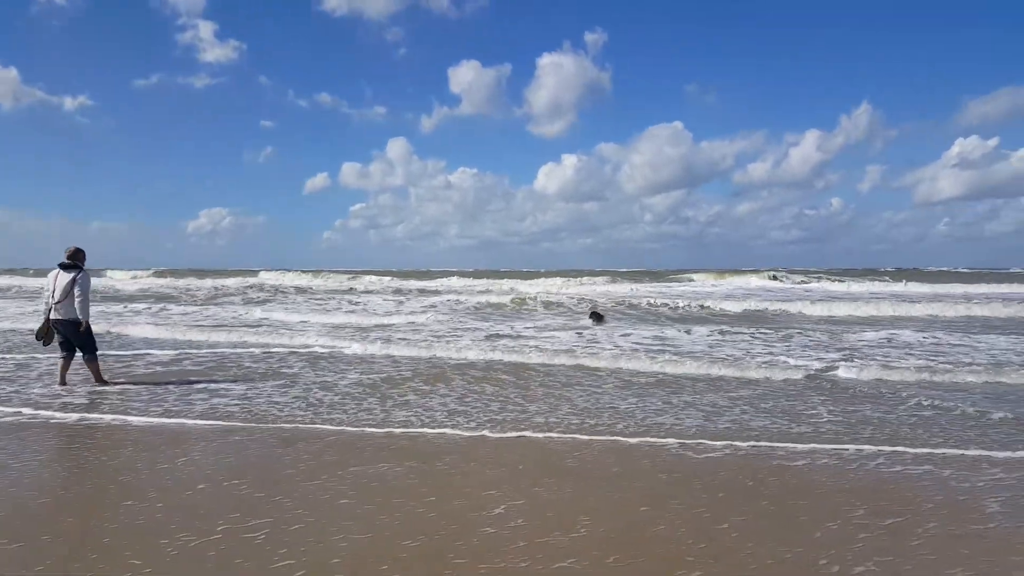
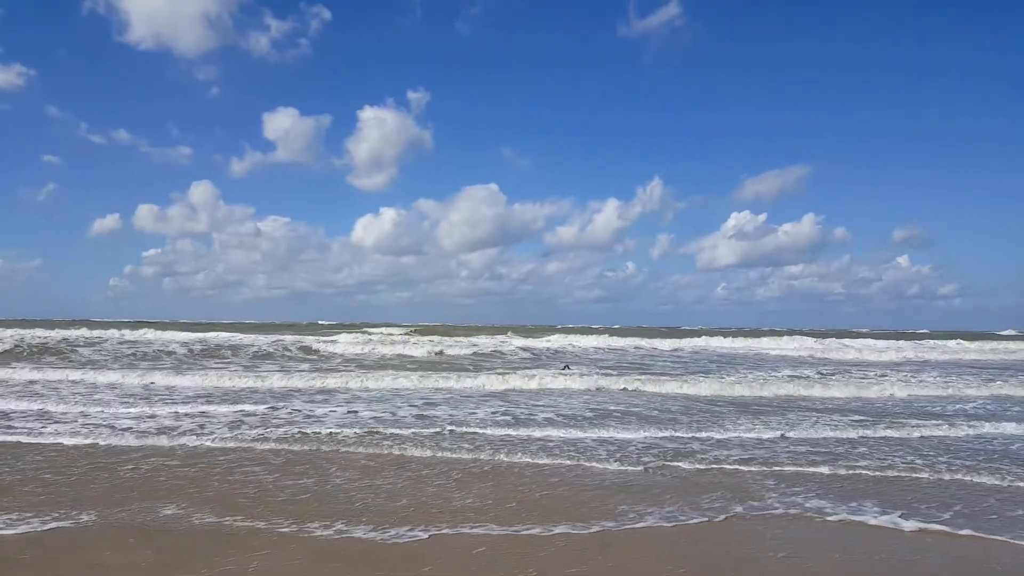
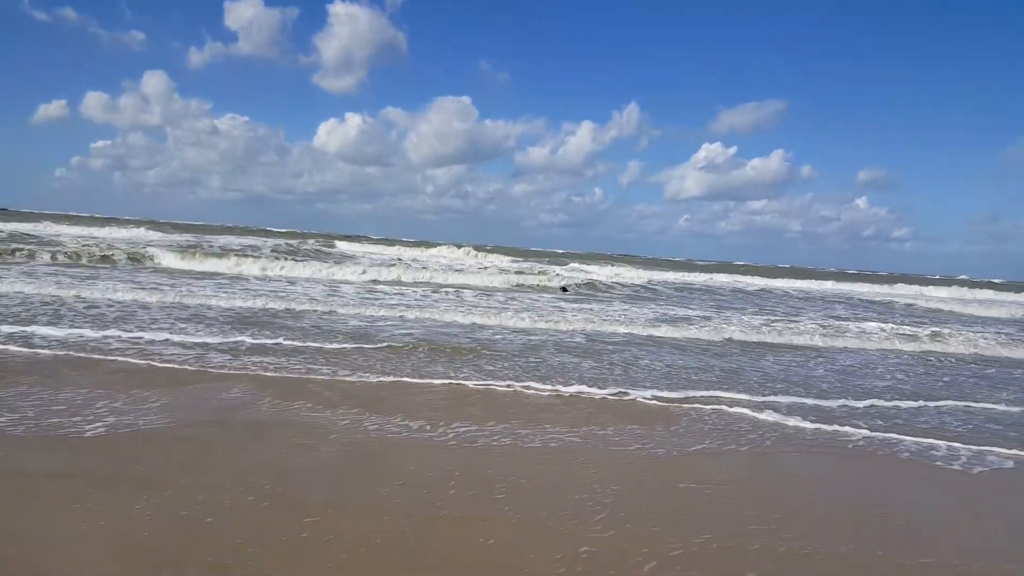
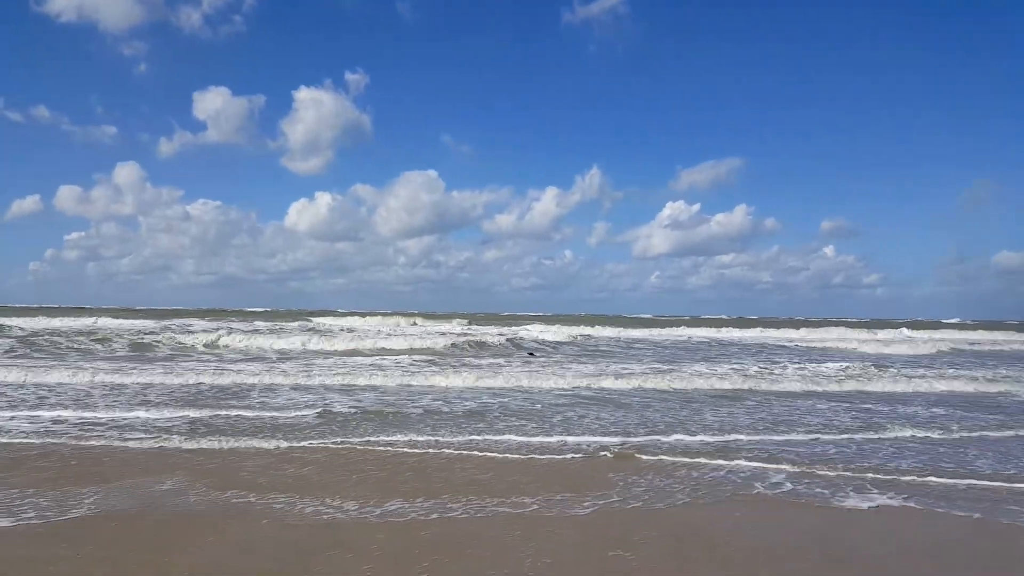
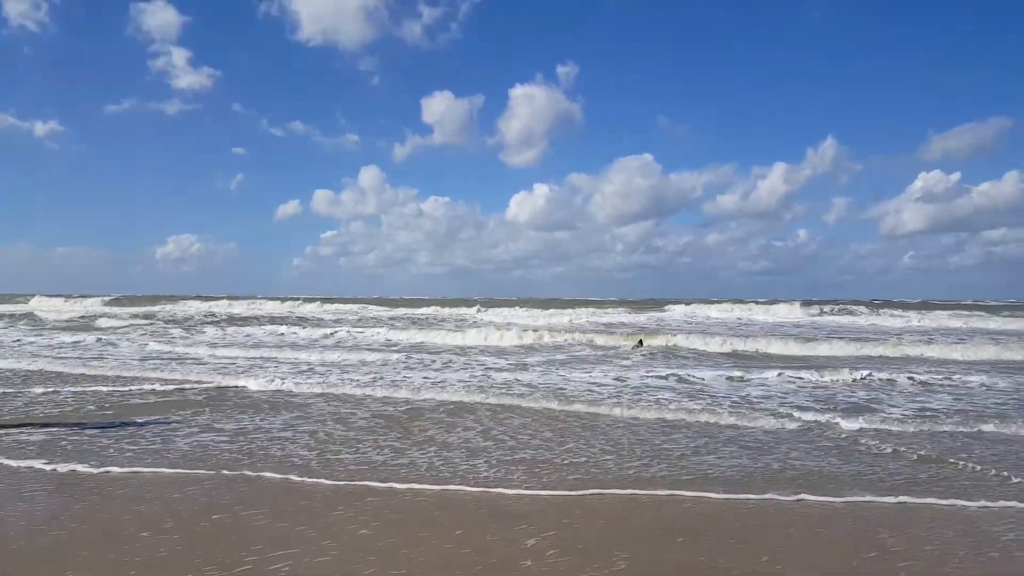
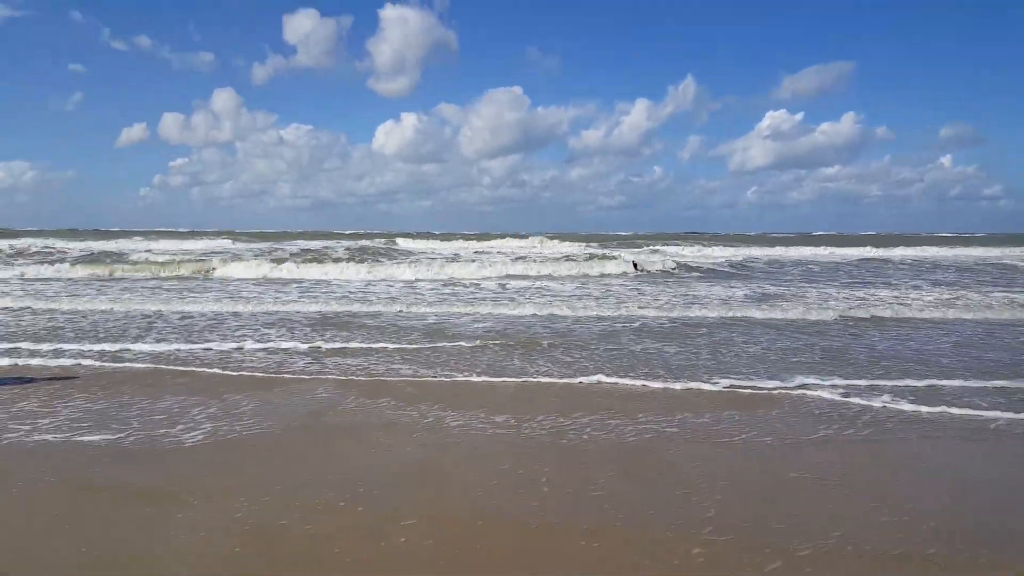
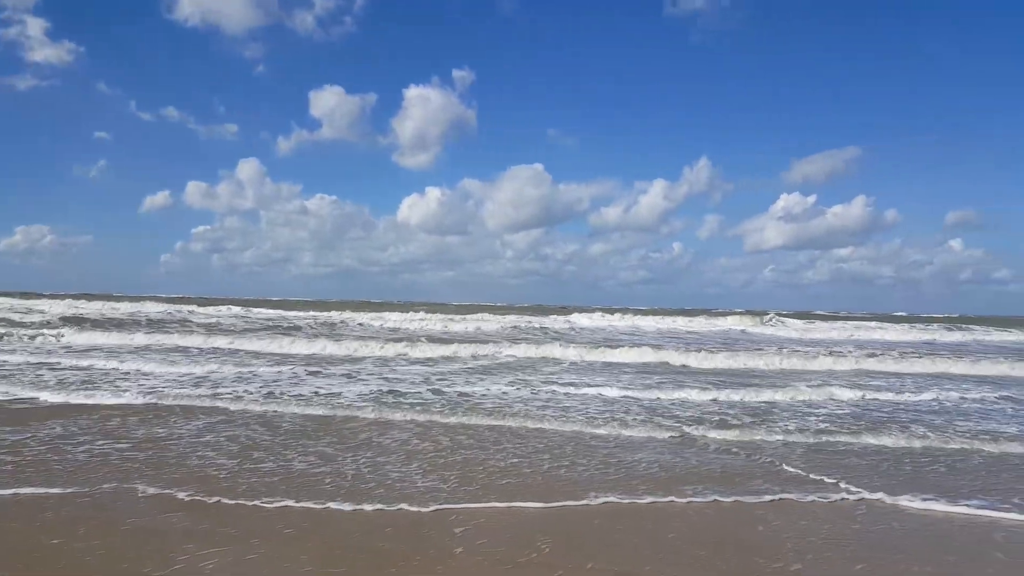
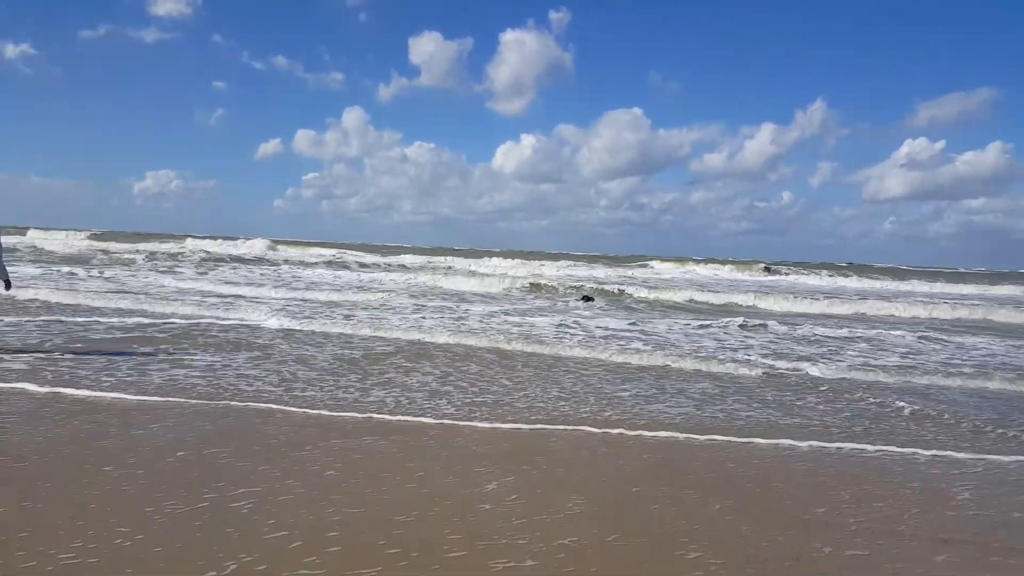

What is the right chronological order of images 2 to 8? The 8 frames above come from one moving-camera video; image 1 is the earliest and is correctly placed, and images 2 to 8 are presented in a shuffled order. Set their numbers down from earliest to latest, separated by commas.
8, 5, 7, 2, 4, 3, 6
